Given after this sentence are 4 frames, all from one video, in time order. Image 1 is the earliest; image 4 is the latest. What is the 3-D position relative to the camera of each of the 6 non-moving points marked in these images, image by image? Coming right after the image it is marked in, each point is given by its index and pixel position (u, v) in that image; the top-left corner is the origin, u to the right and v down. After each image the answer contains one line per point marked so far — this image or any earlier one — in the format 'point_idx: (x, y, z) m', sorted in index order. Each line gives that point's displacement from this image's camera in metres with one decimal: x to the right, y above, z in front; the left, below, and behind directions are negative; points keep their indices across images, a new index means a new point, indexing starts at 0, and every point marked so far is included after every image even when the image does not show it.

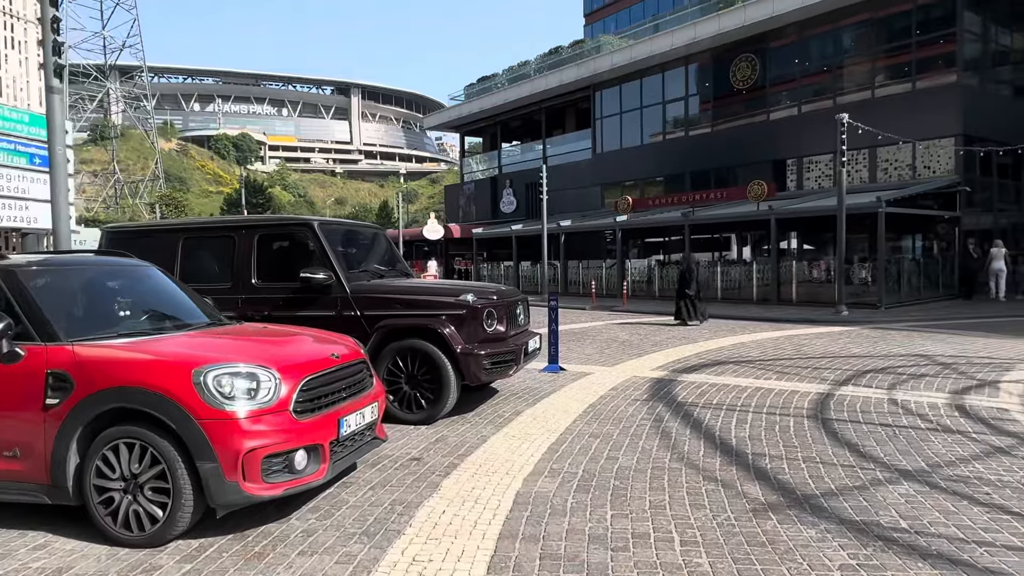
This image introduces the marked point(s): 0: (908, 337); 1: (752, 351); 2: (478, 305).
0: (+7.2, -0.9, +12.3) m
1: (+3.8, -1.0, +10.8) m
2: (-0.3, -0.2, +6.2) m
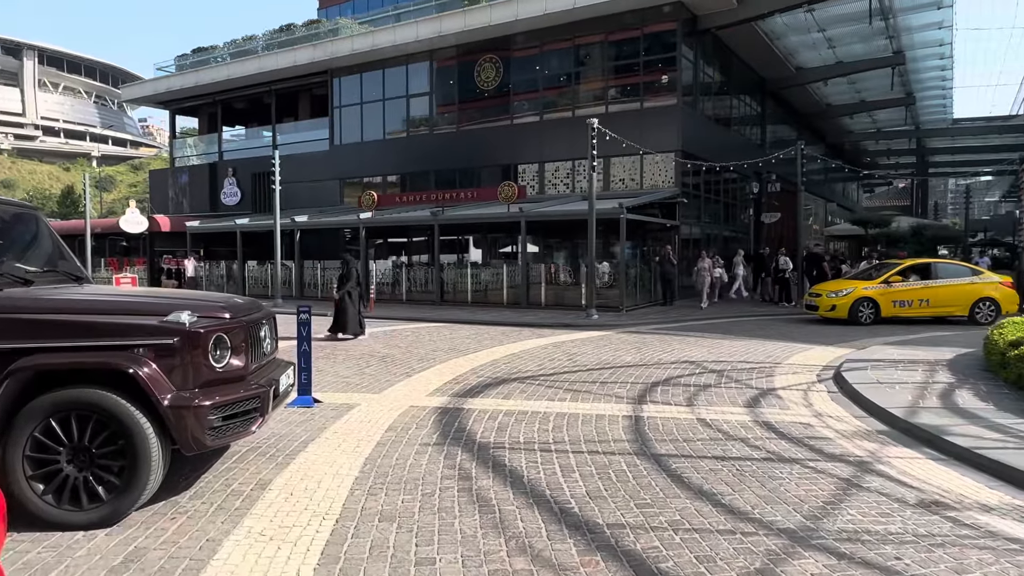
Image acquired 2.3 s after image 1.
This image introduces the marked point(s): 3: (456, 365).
0: (+2.8, -1.0, +12.5) m
1: (+0.2, -1.1, +9.8) m
2: (-1.8, -0.2, +4.0) m
3: (-0.8, -1.1, +9.5) m
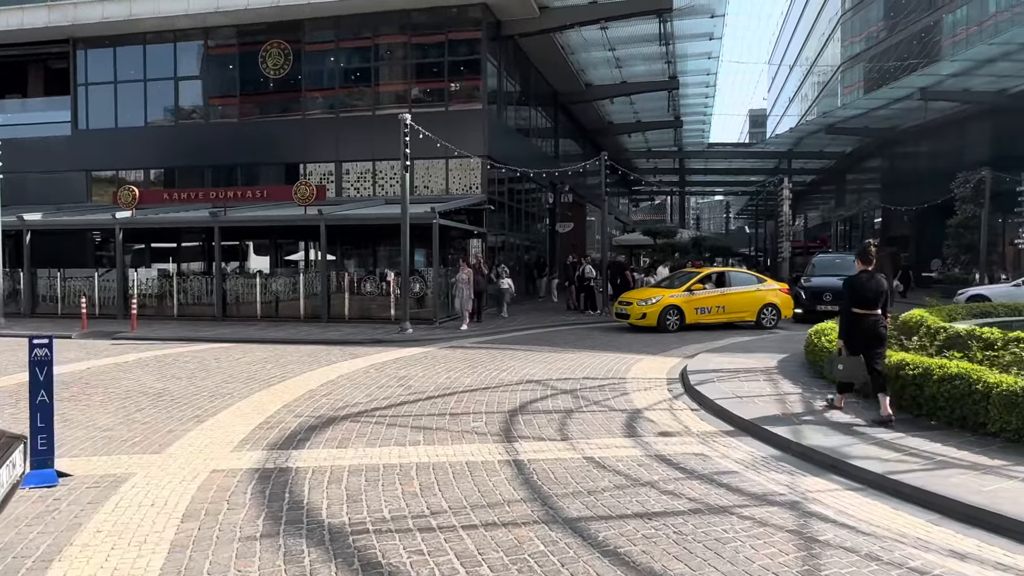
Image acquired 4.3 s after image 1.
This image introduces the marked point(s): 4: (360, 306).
0: (-0.3, -1.2, +11.5) m
1: (-1.9, -1.3, +8.1) m
2: (-2.1, -0.4, +2.0) m
3: (-2.8, -1.3, +7.6) m
4: (-4.1, -0.5, +18.3) m
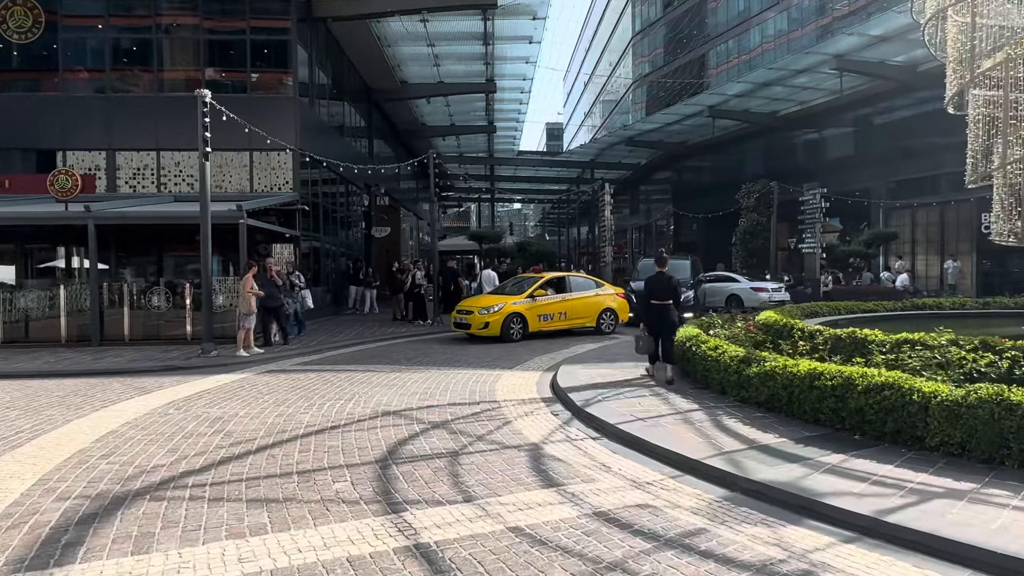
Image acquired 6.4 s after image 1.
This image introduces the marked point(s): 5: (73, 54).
0: (-2.6, -1.3, +9.5) m
1: (-3.1, -1.4, +5.9) m
2: (-1.6, -0.4, 0.0) m
3: (-3.9, -1.4, +5.1) m
4: (-8.1, -0.8, +15.1) m
5: (-12.0, +6.5, +18.8) m
